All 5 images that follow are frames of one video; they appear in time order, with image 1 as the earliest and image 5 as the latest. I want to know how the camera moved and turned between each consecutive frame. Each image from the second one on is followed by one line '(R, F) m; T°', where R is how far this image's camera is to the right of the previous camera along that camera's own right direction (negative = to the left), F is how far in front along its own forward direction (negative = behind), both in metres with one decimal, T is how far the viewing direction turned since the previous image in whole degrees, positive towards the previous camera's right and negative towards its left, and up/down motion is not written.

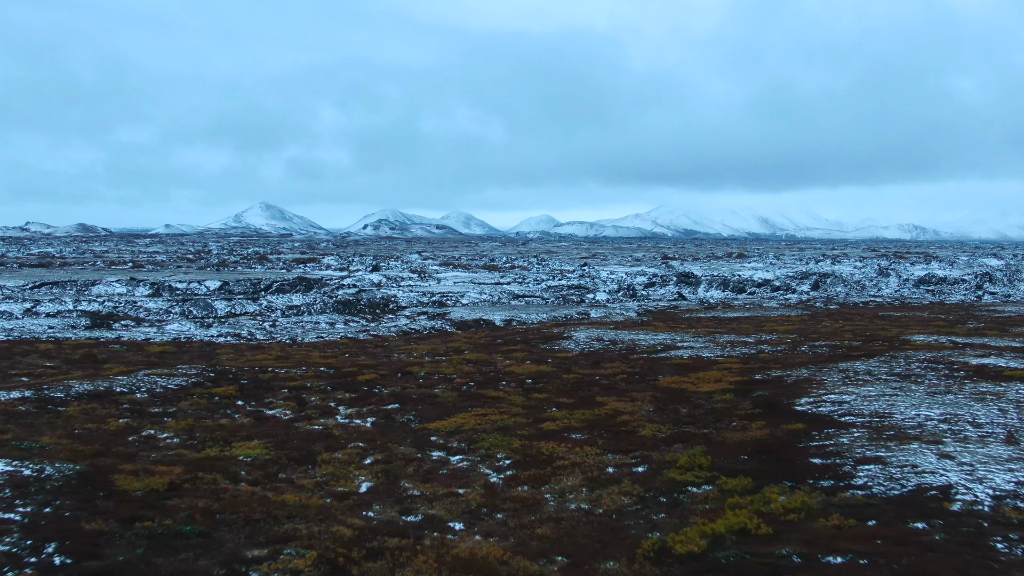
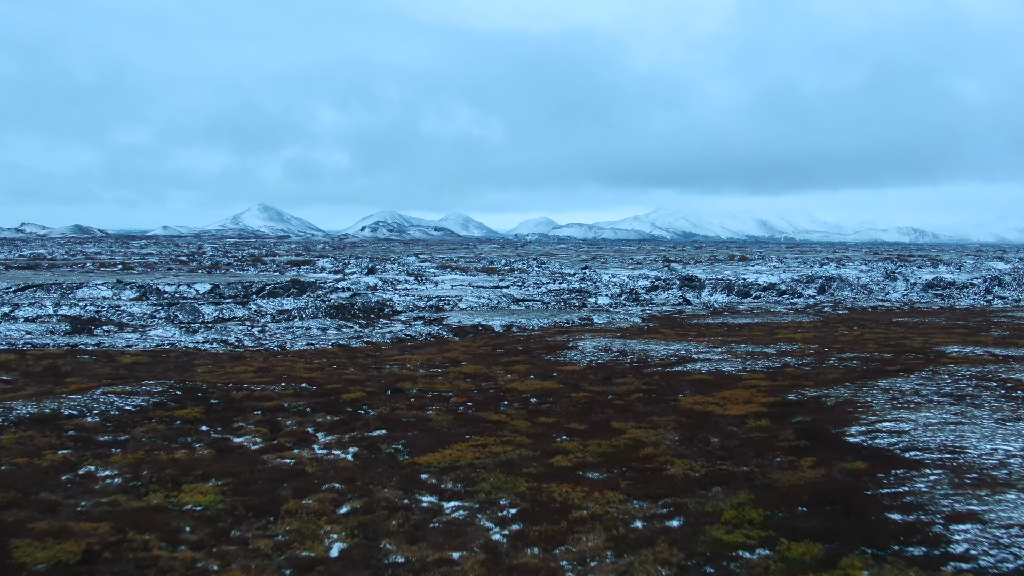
(-0.1, +1.8) m; 0°
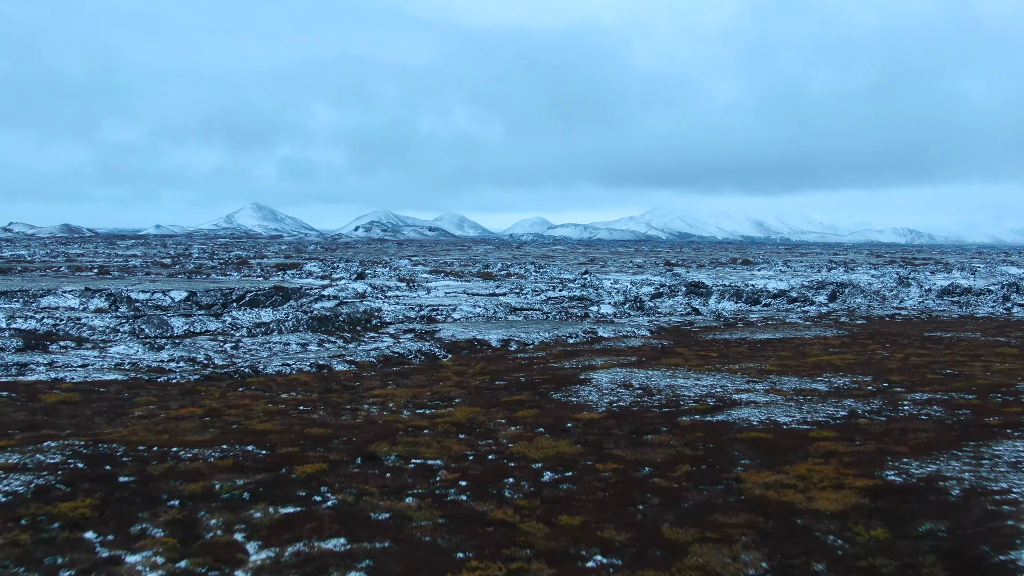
(-0.1, +3.5) m; 0°
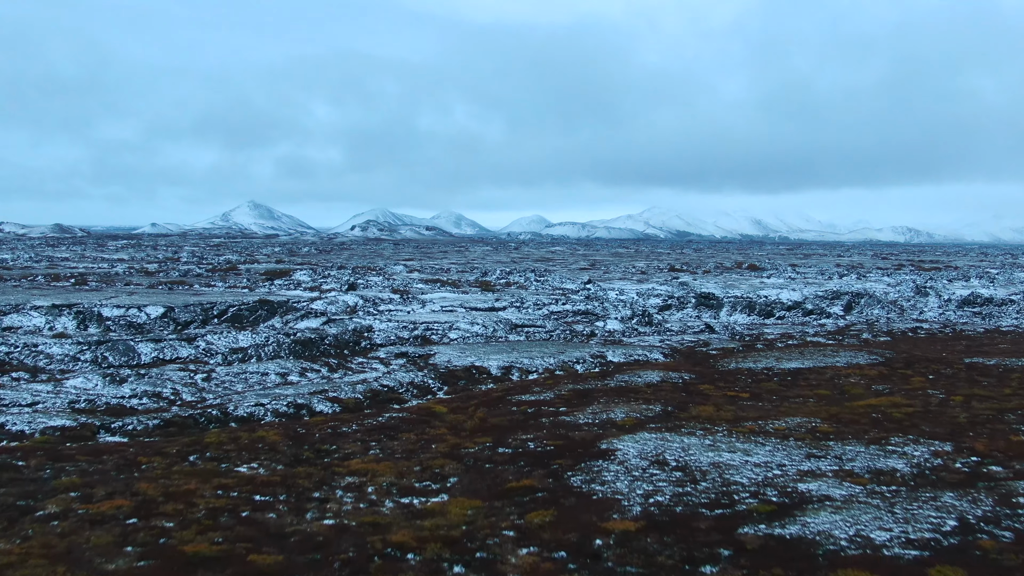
(-0.1, +3.5) m; 0°
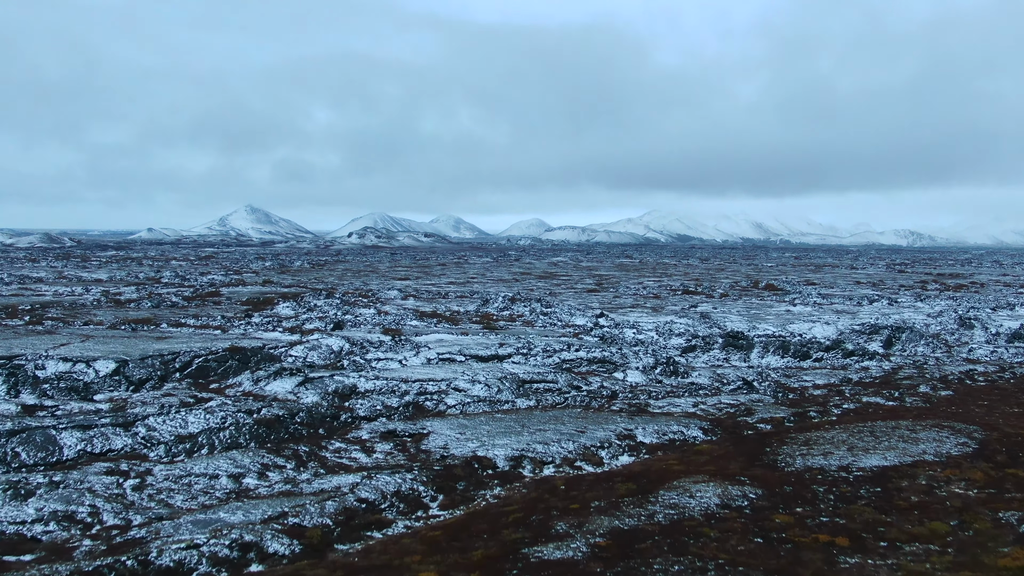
(-0.3, +6.6) m; 0°
